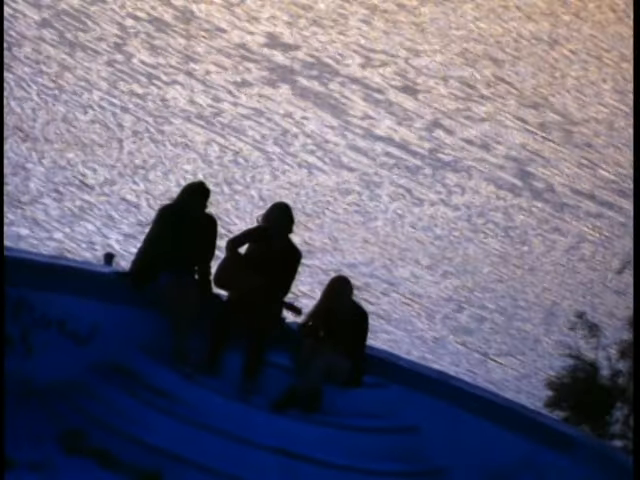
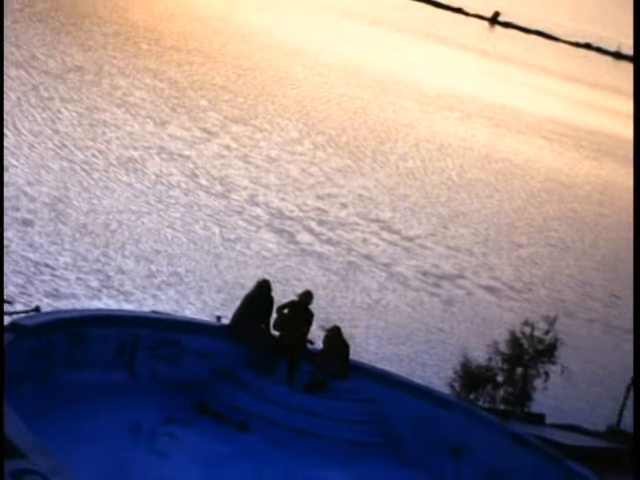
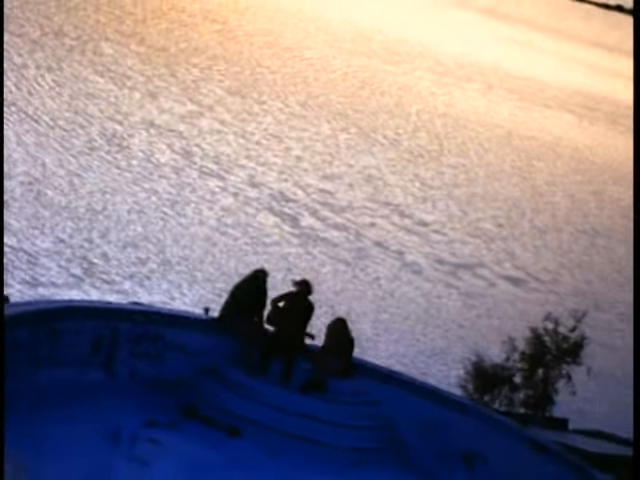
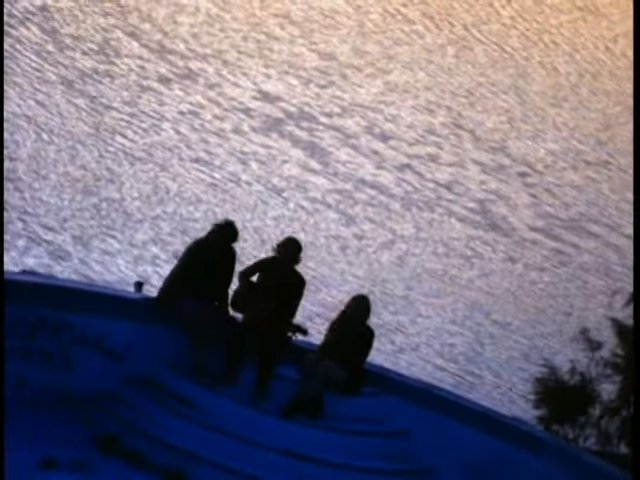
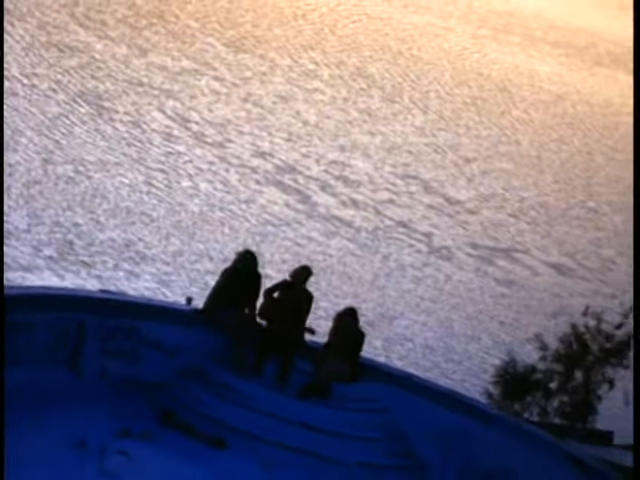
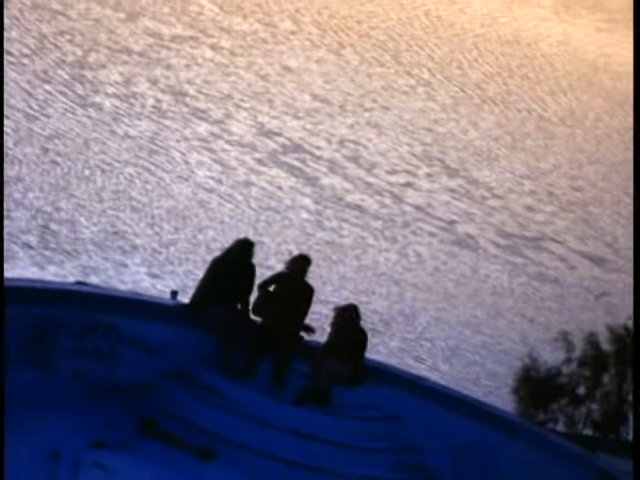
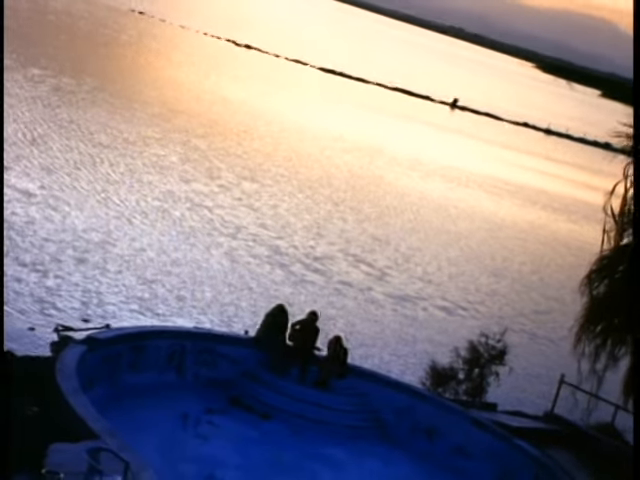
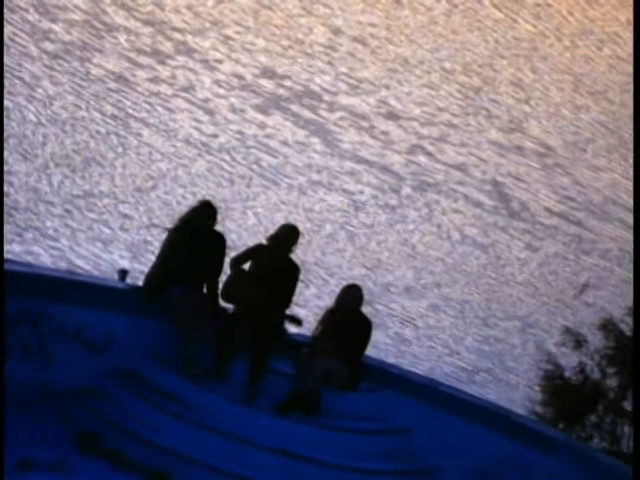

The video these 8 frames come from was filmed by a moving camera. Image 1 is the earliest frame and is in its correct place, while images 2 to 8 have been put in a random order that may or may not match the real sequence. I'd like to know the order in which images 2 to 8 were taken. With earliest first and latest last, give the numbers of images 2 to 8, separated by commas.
8, 4, 6, 5, 3, 2, 7
